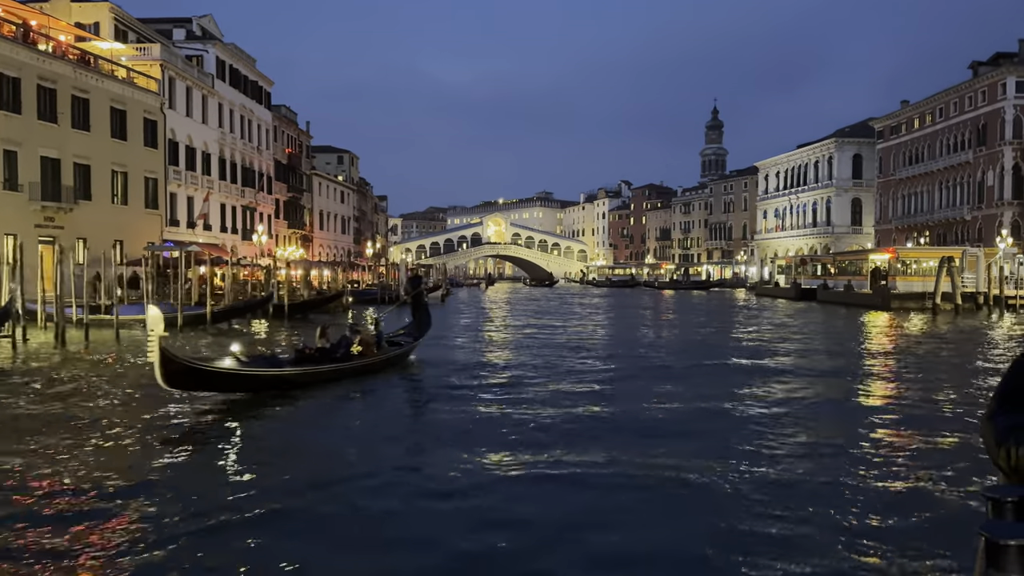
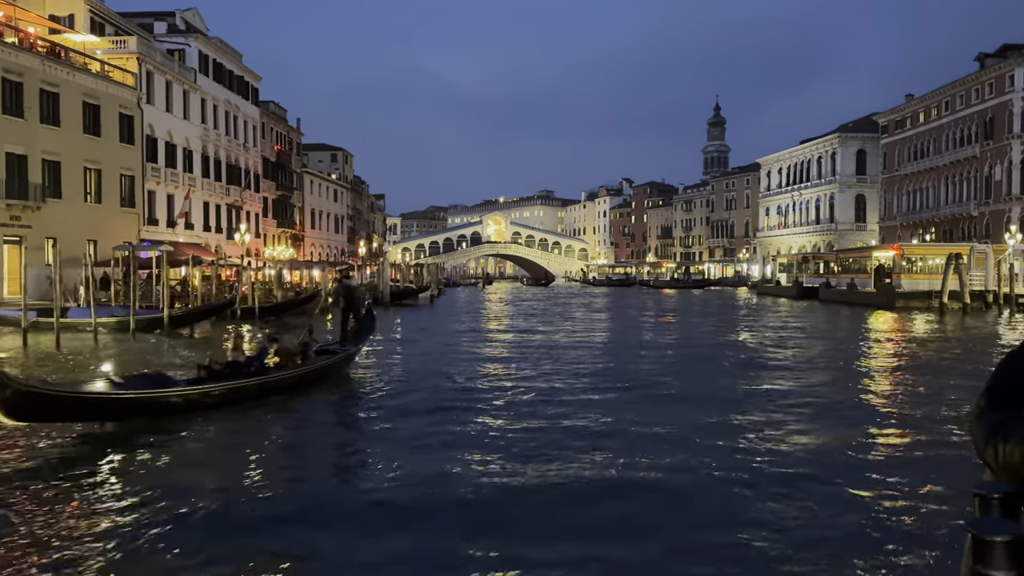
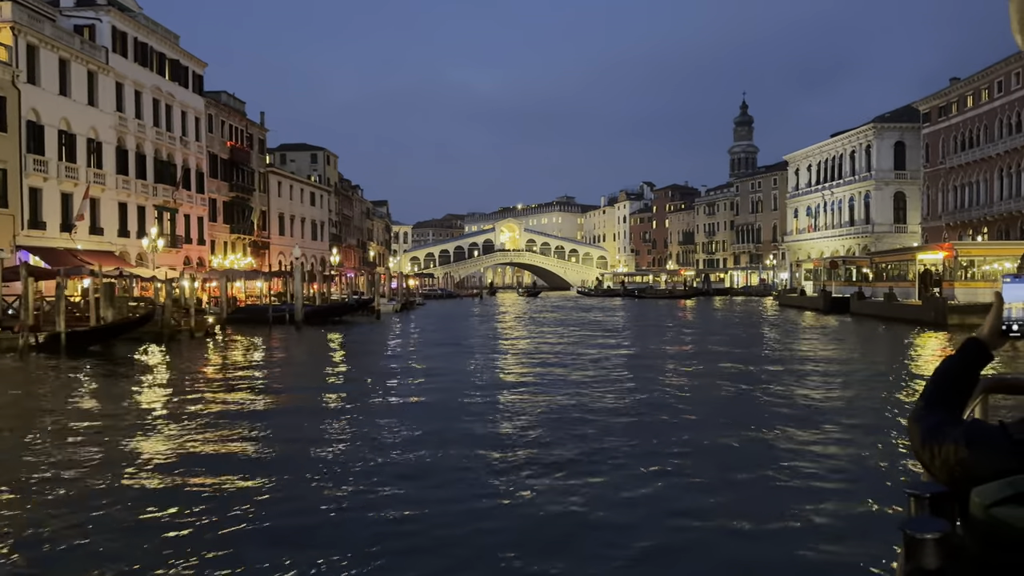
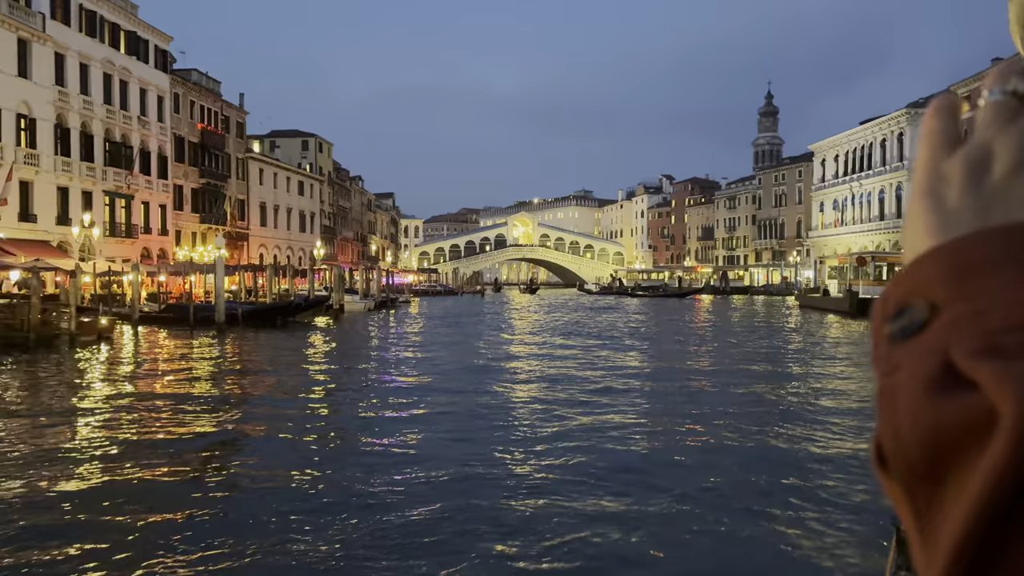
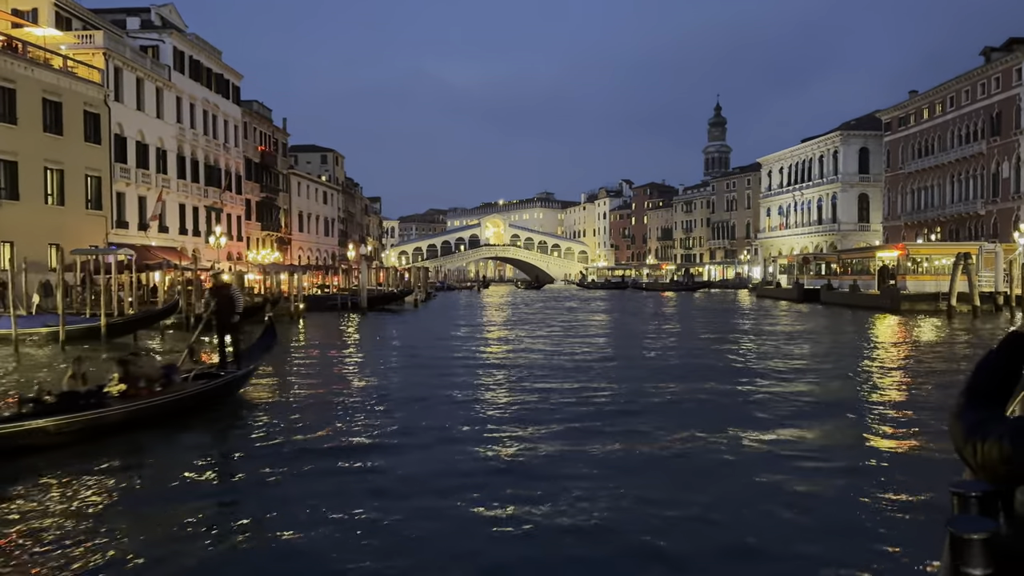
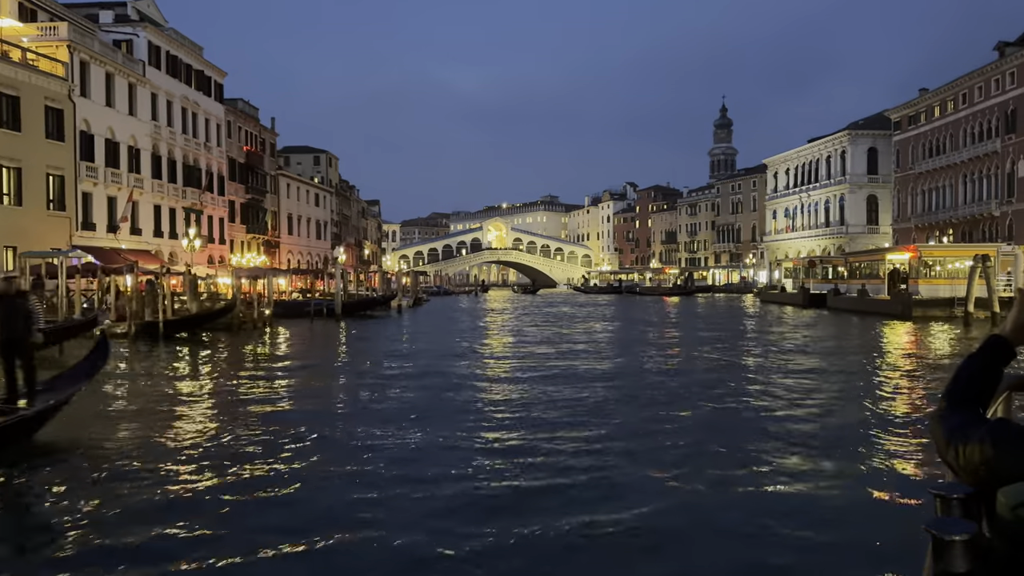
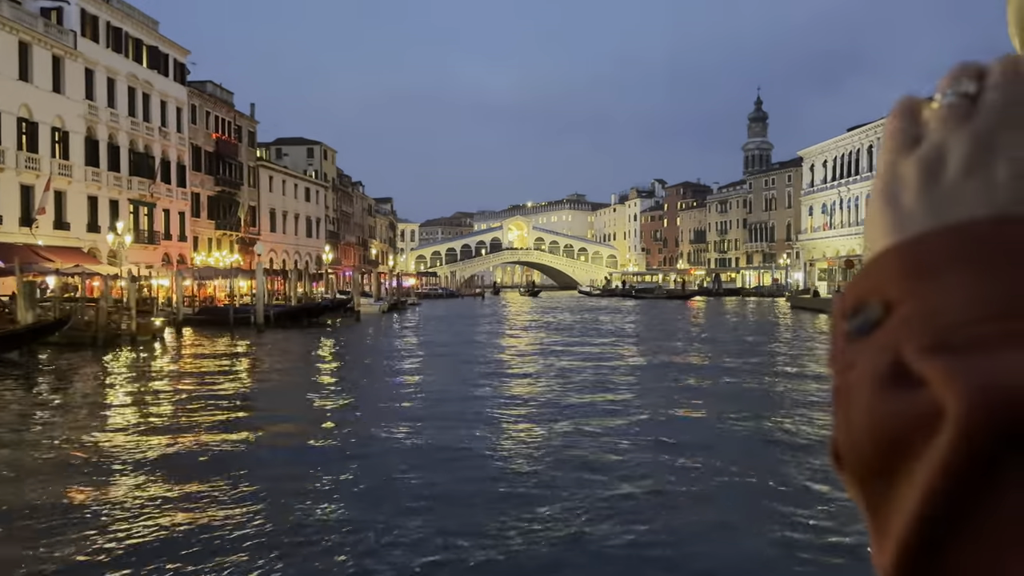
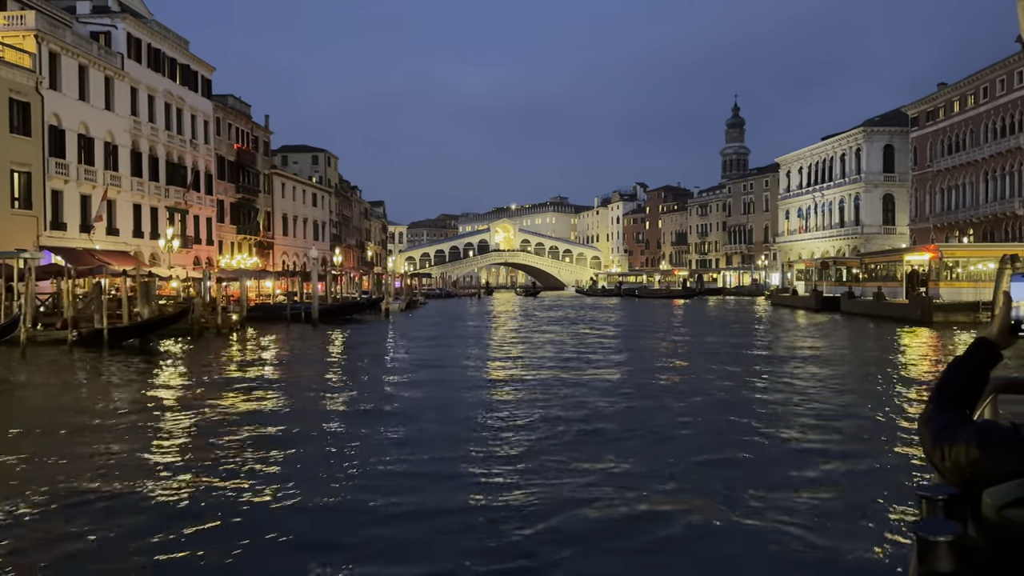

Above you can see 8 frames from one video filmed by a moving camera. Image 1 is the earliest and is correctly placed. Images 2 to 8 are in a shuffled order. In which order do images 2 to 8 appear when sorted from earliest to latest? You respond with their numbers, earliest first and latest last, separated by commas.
2, 5, 6, 8, 3, 7, 4
